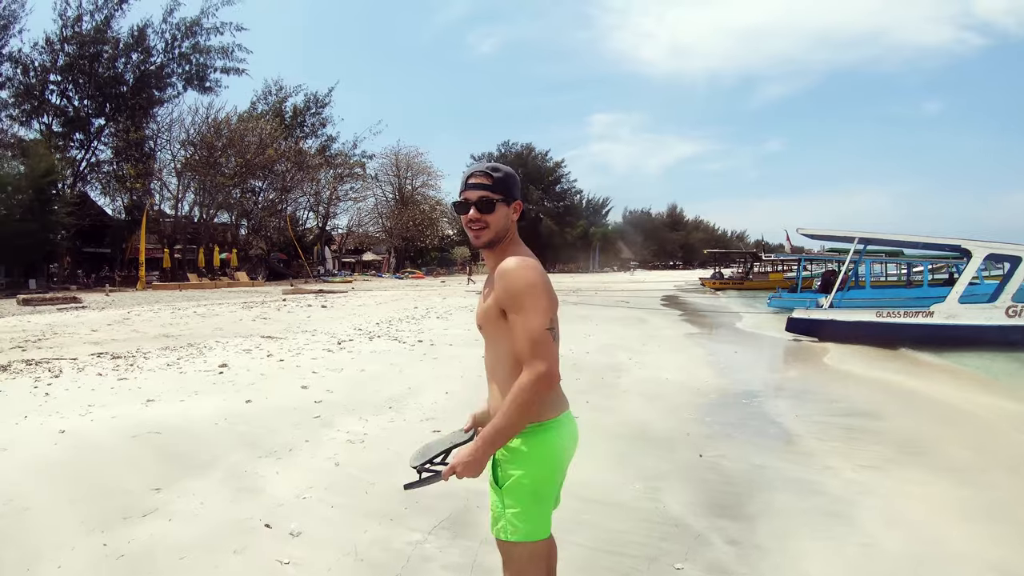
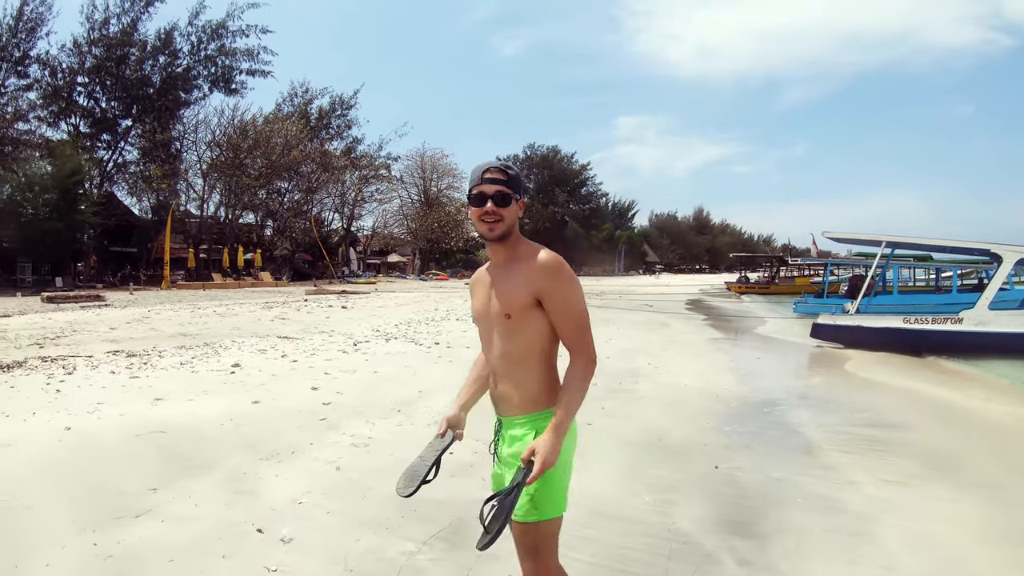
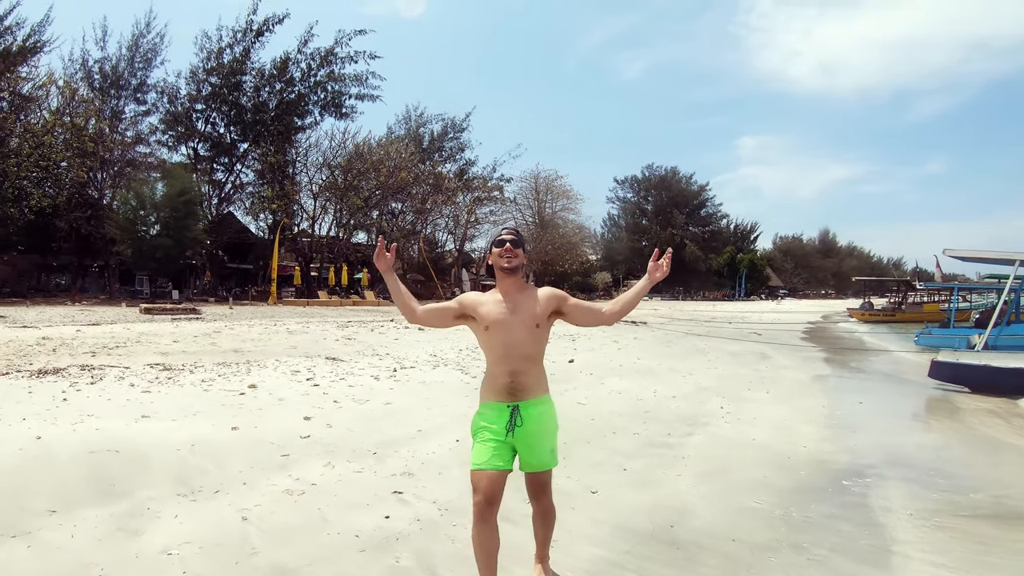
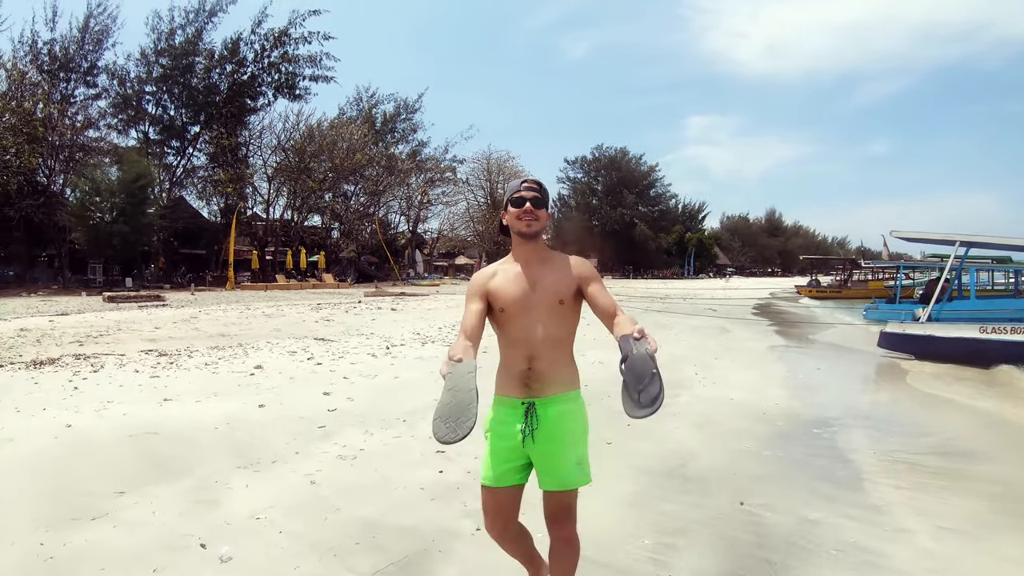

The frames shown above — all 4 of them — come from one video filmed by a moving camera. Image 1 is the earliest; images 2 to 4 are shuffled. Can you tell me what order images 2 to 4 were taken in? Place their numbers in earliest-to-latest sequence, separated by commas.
2, 4, 3
